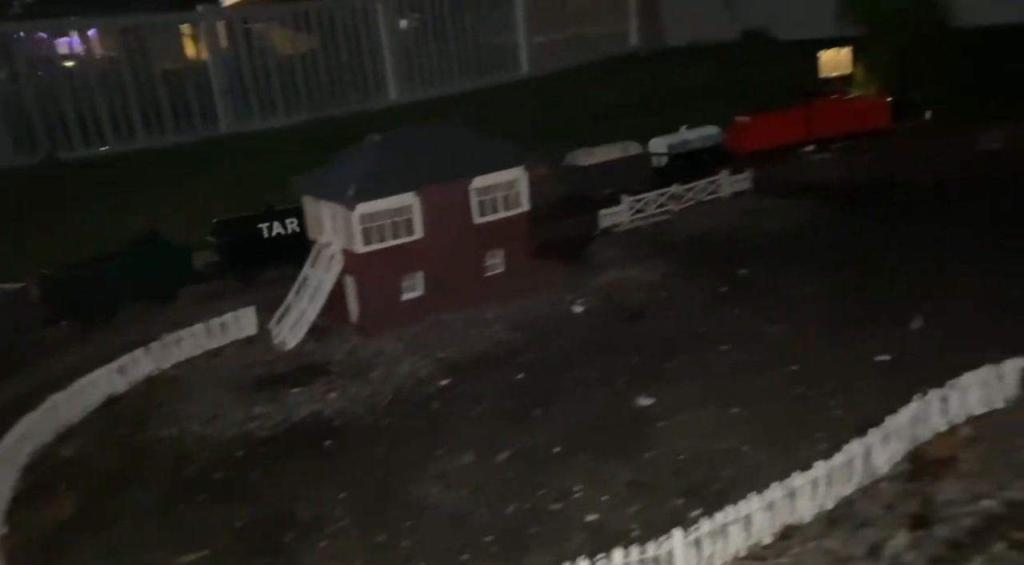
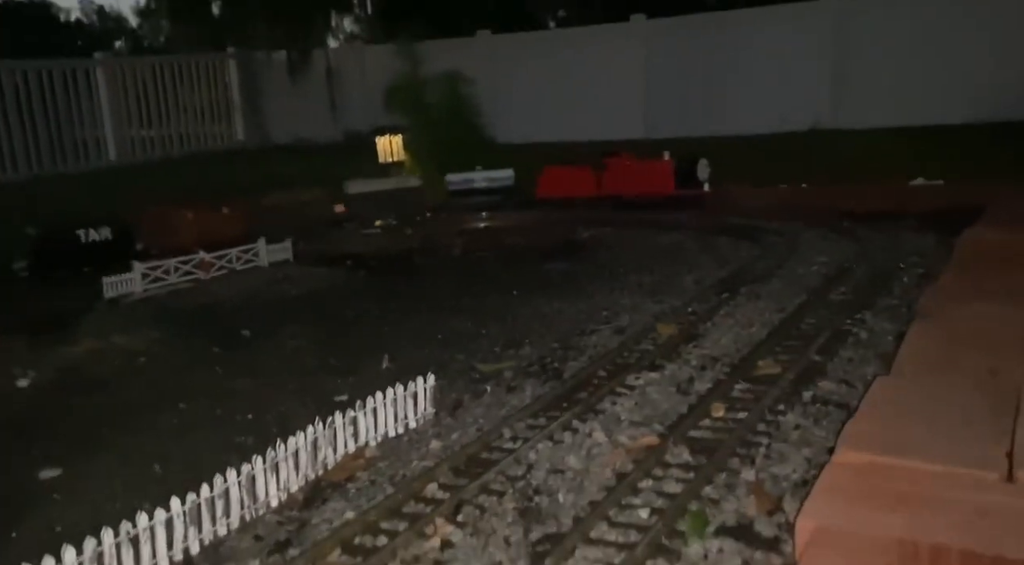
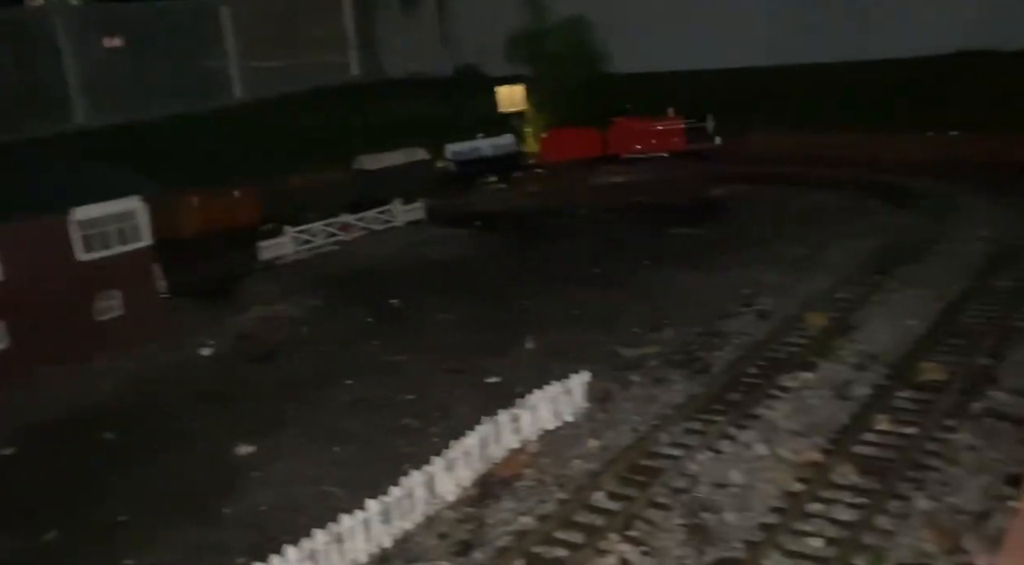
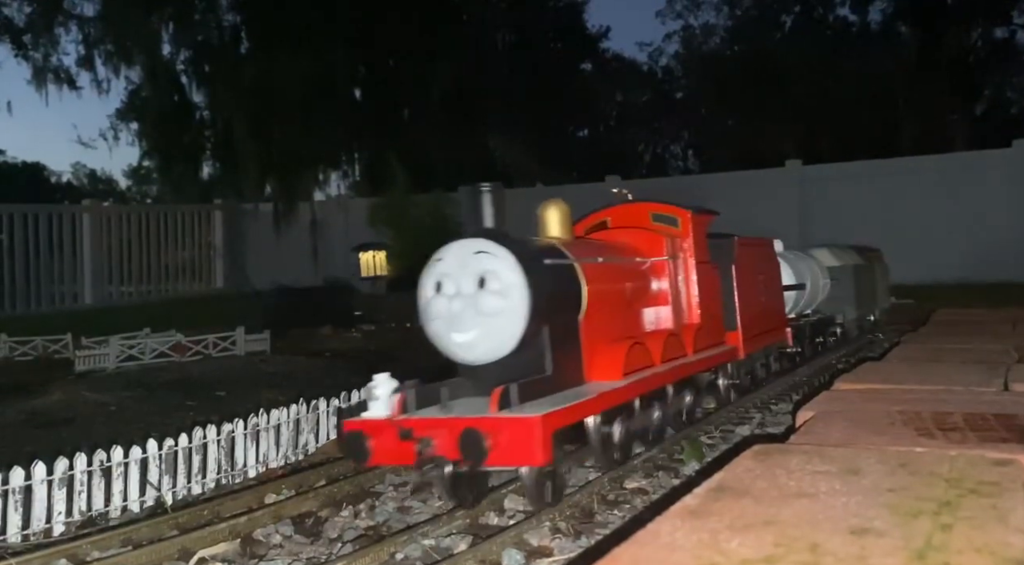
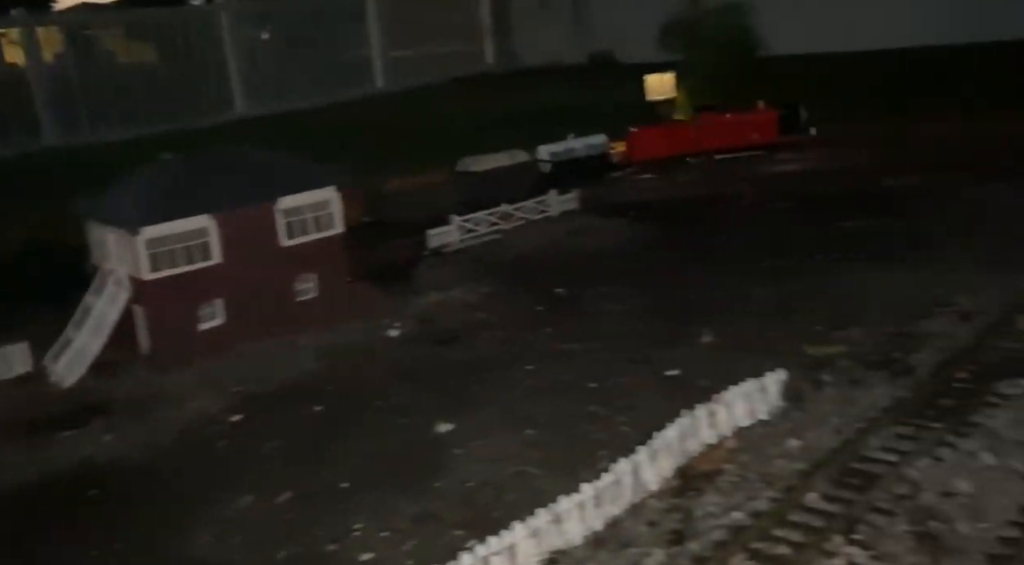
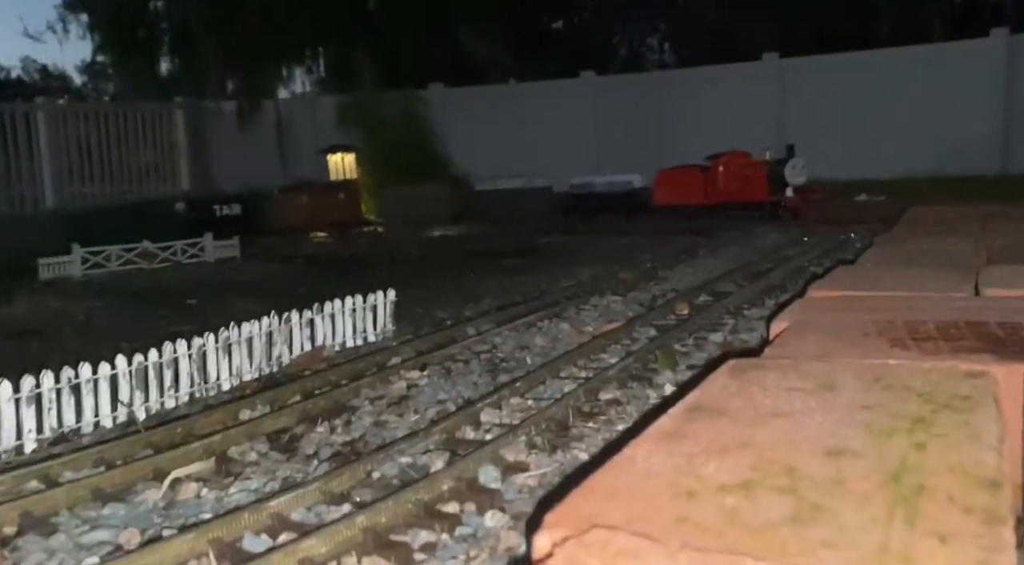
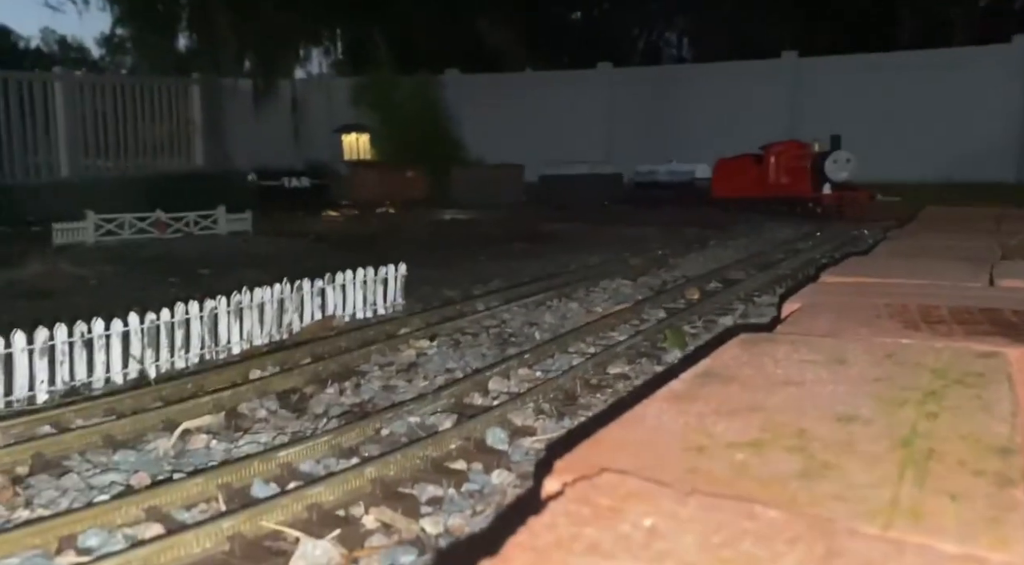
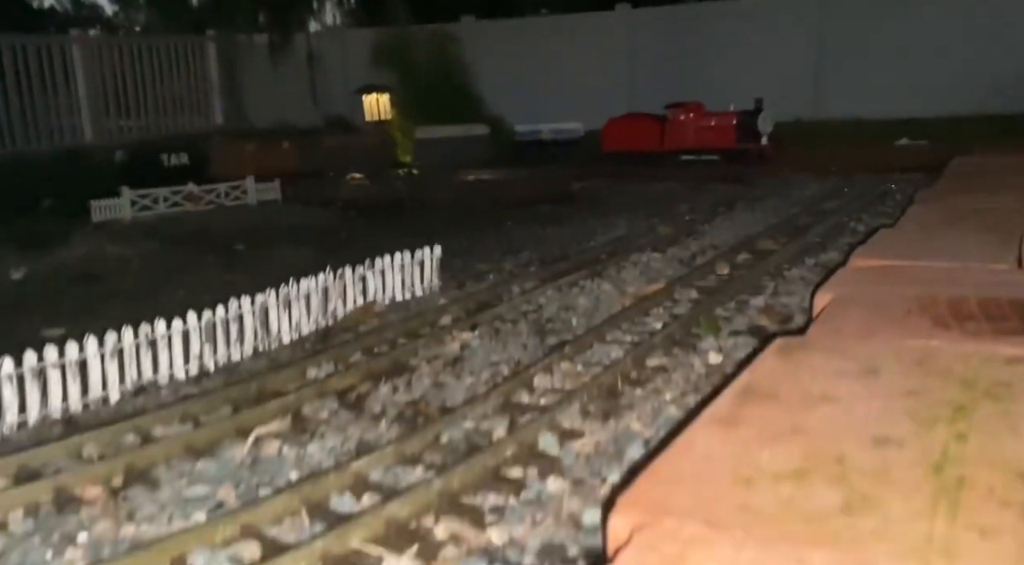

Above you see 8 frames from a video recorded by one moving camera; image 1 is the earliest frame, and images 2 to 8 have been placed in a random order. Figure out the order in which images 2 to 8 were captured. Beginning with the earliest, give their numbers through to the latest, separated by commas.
5, 3, 2, 8, 6, 7, 4
